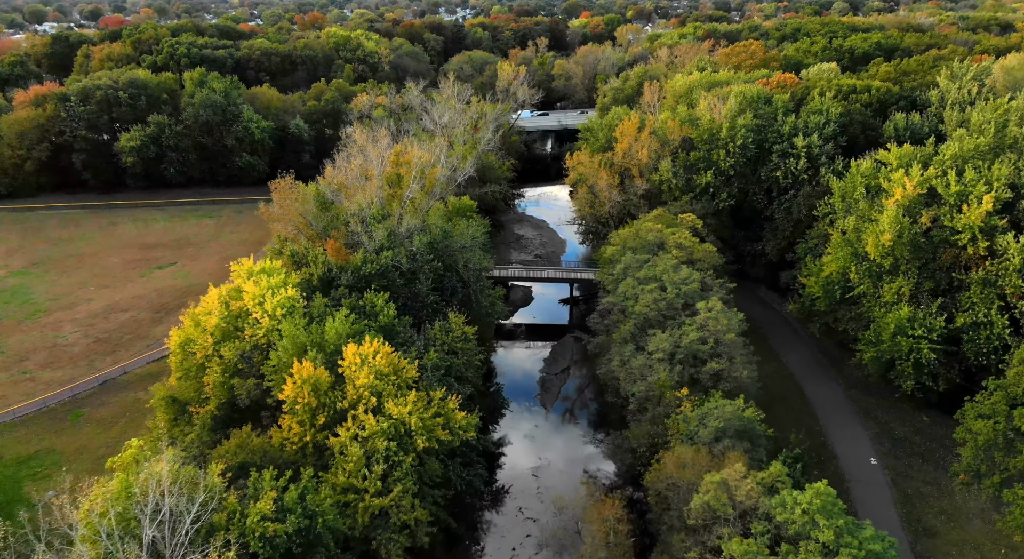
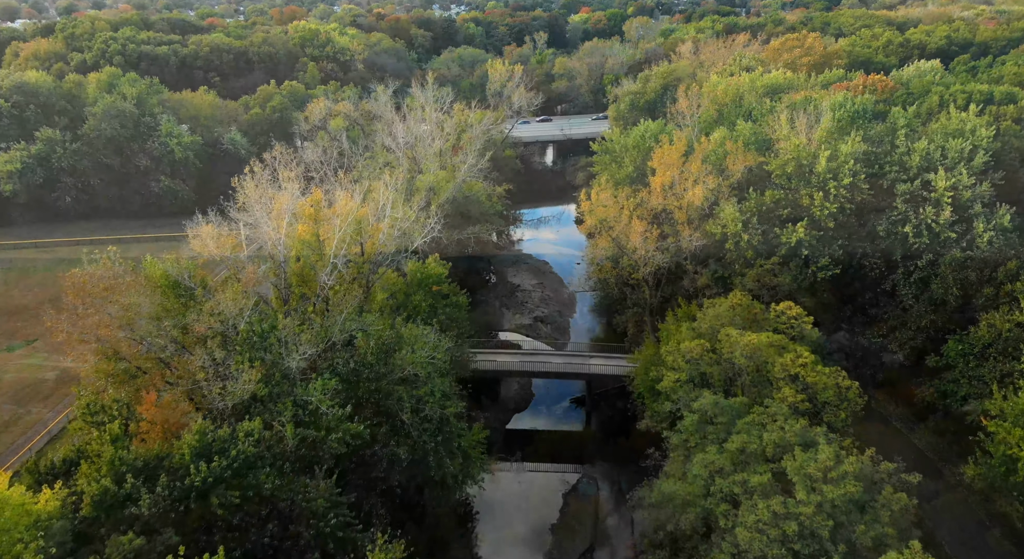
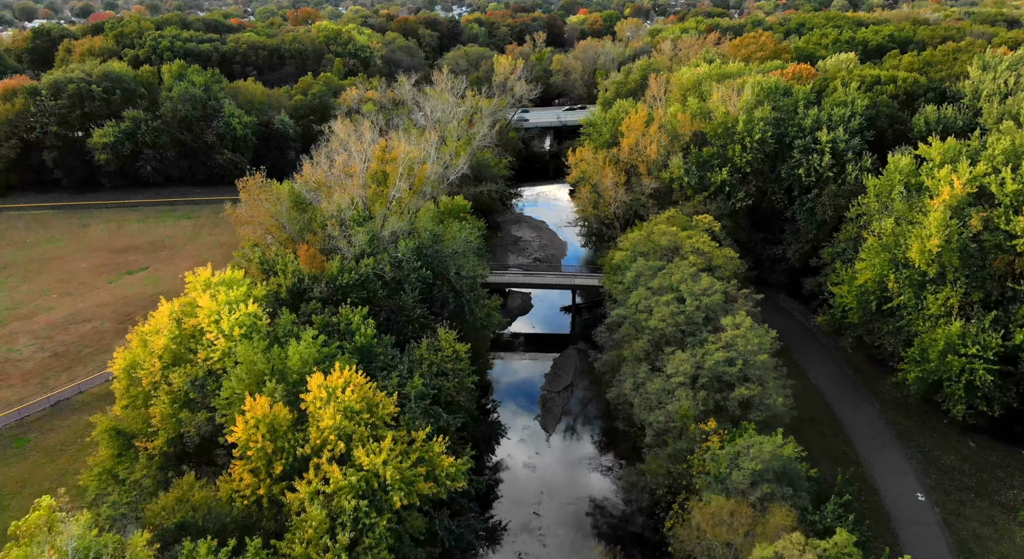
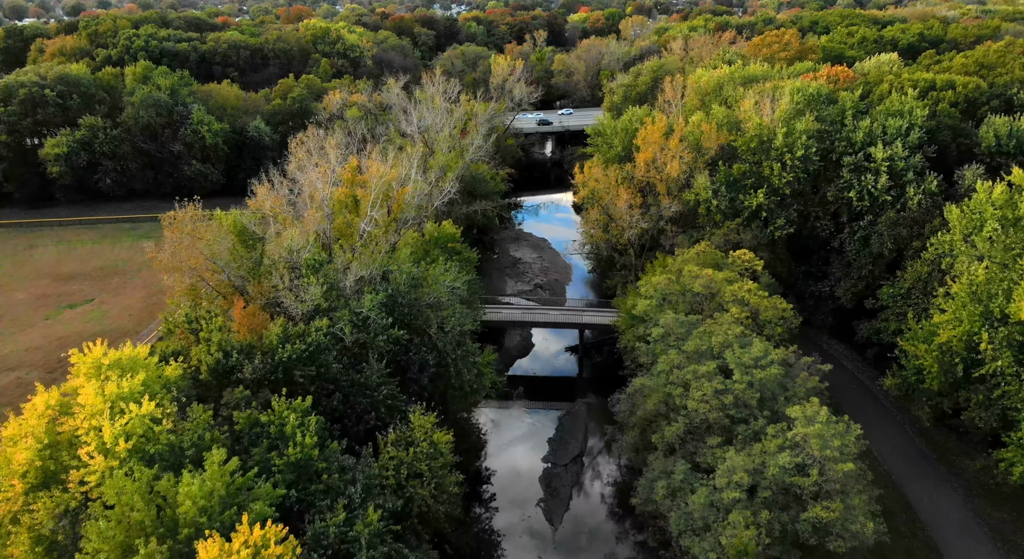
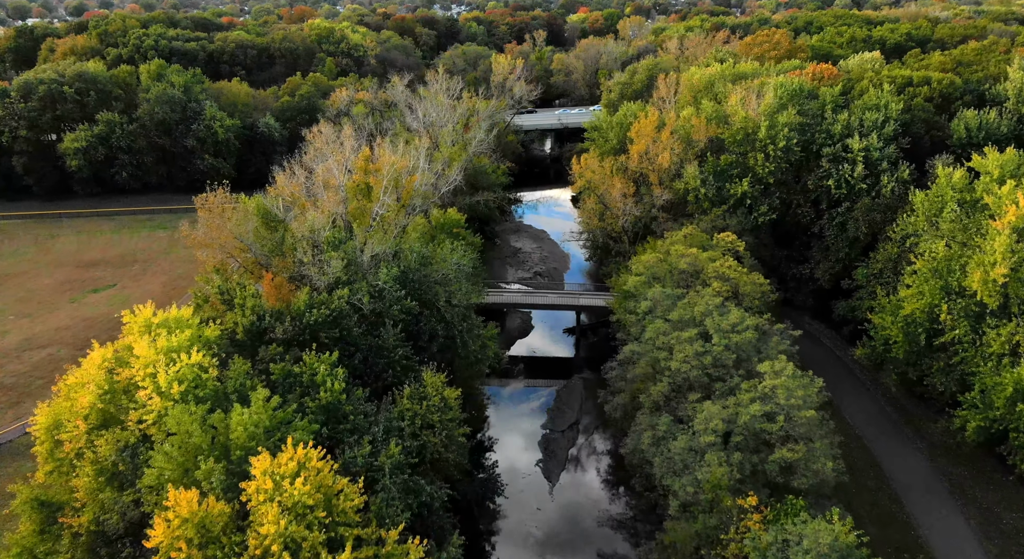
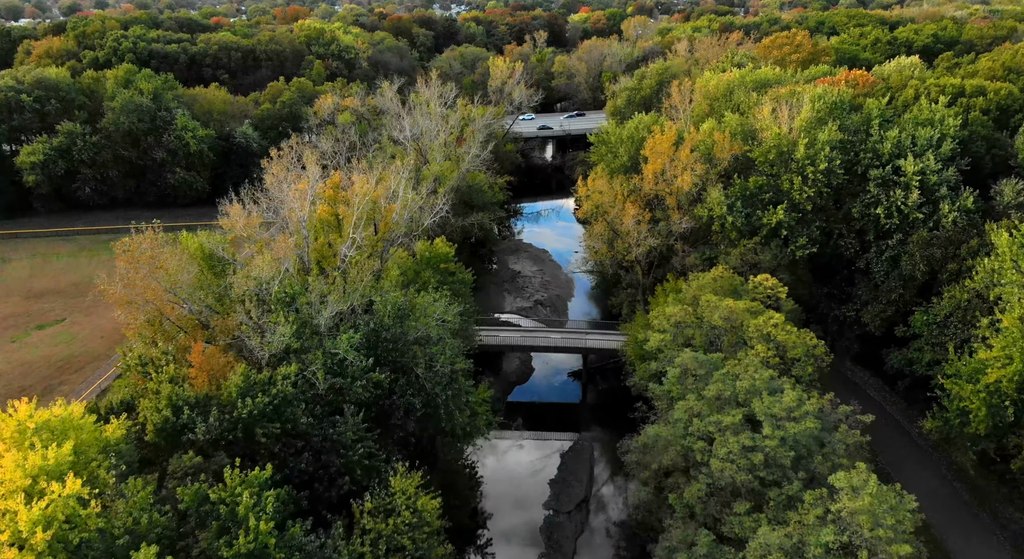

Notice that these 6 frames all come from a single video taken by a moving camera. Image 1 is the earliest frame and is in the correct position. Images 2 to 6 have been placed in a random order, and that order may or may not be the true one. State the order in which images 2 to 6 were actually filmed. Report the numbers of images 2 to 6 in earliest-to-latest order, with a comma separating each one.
3, 5, 4, 6, 2
